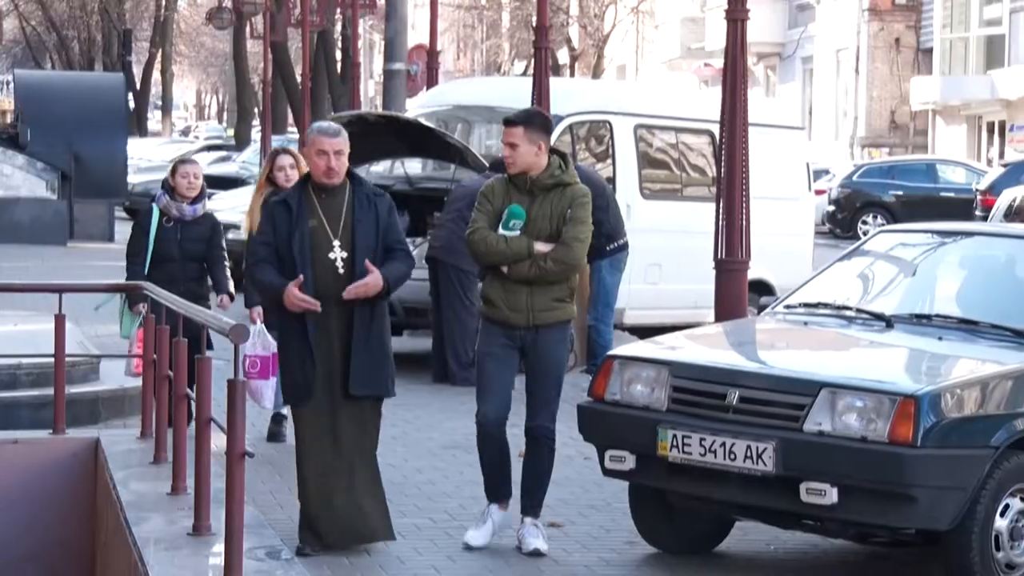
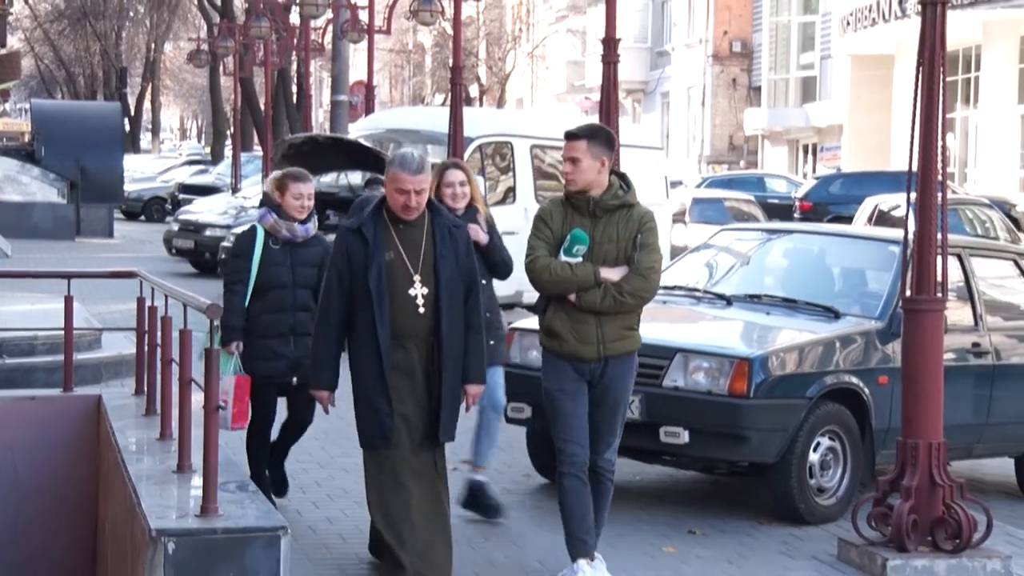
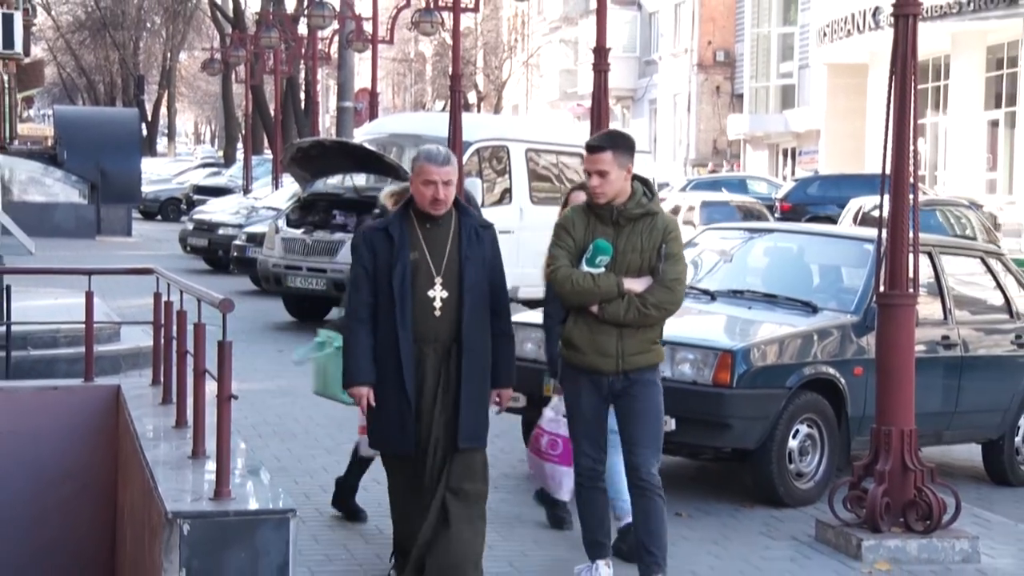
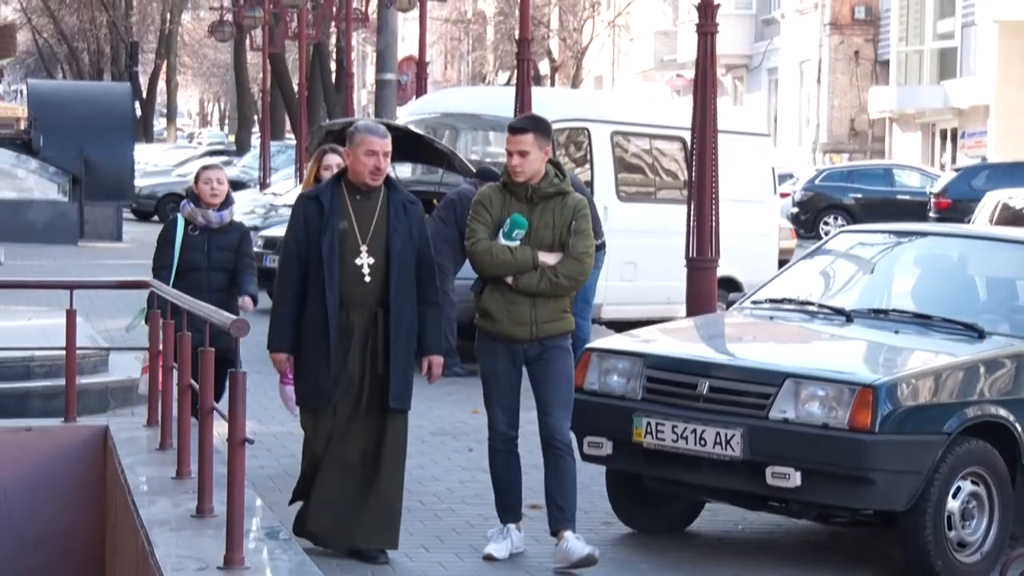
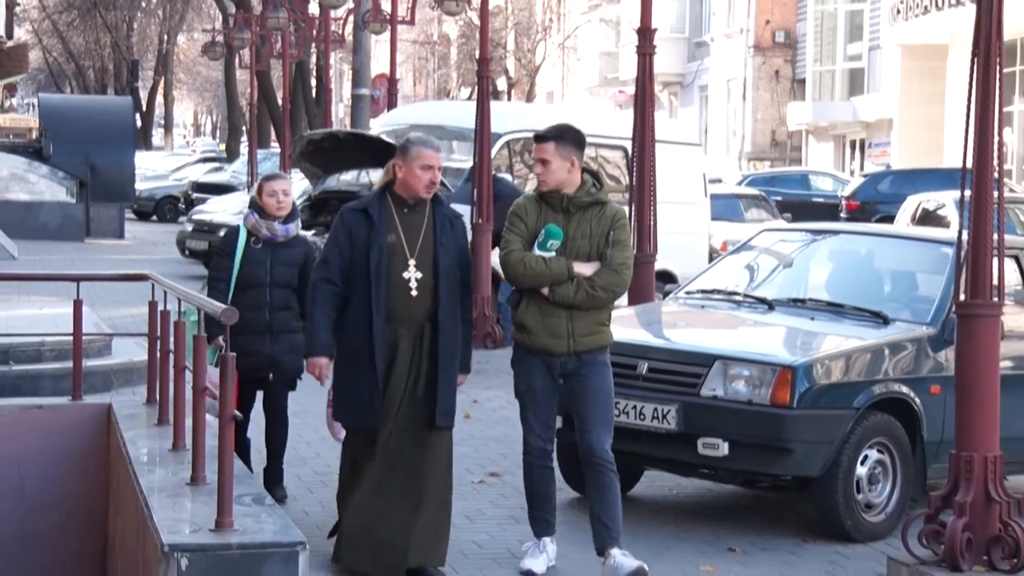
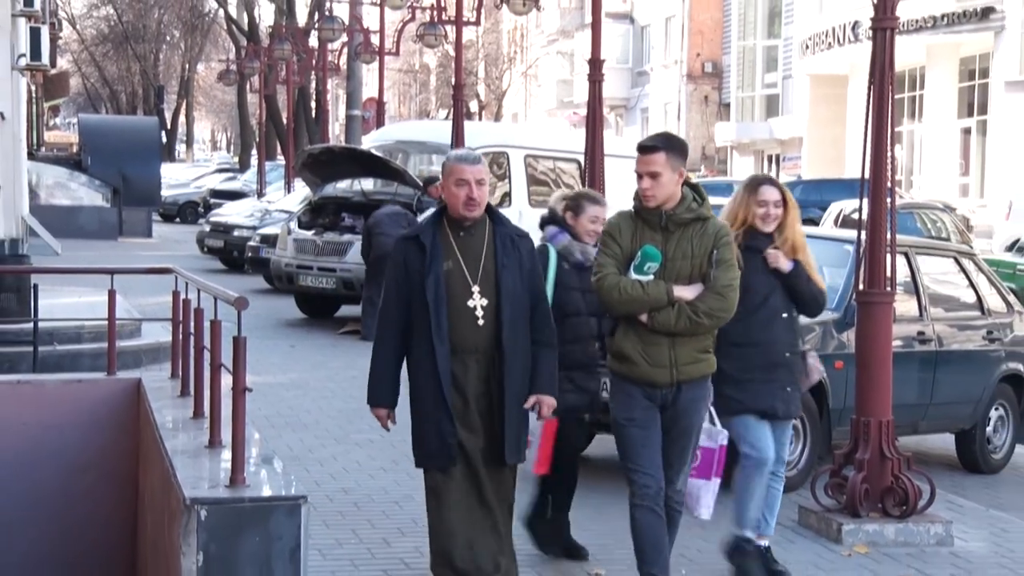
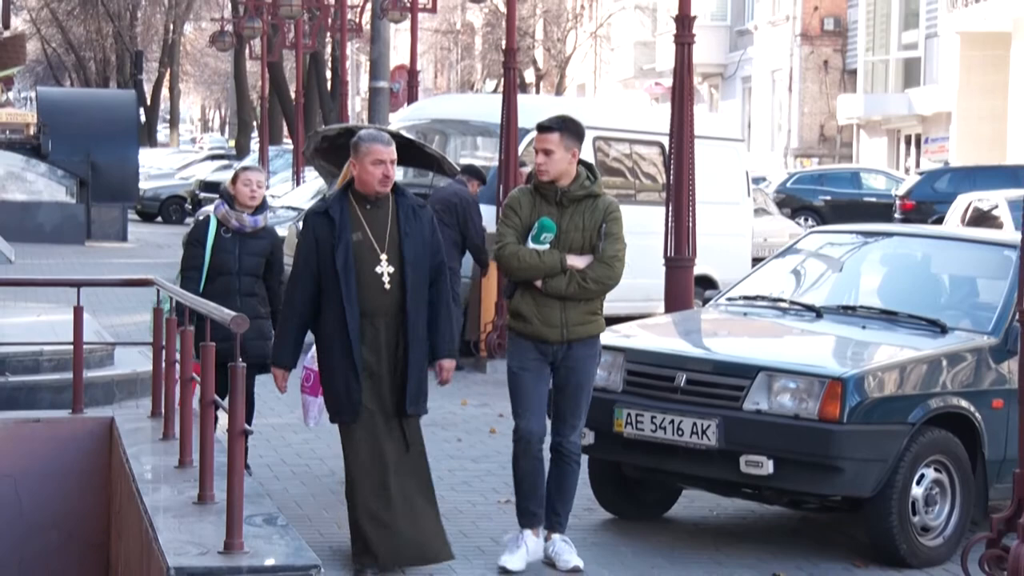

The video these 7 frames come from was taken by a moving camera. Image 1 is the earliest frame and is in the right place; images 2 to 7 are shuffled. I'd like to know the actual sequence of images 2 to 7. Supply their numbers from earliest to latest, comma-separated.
4, 7, 5, 2, 3, 6
